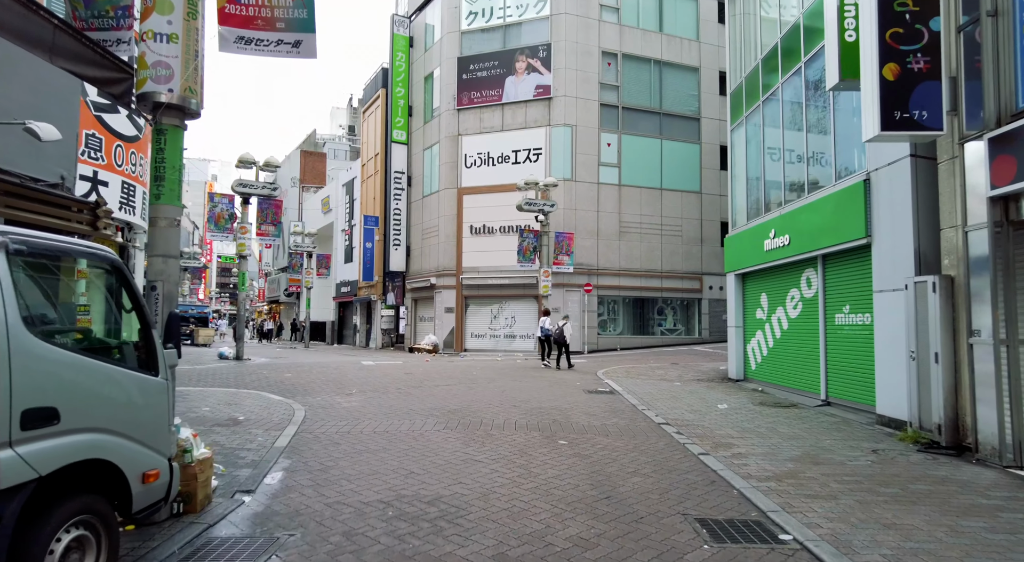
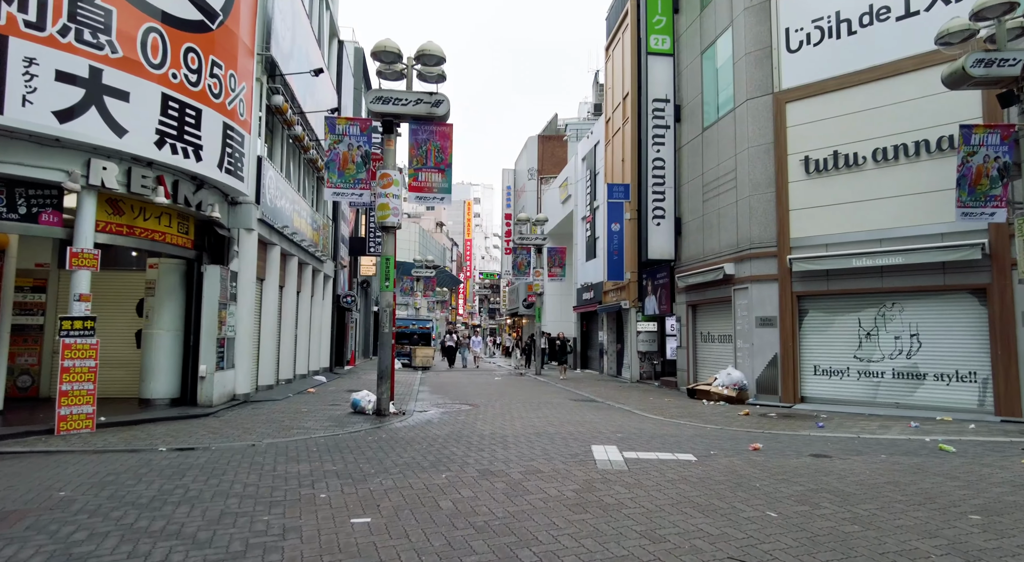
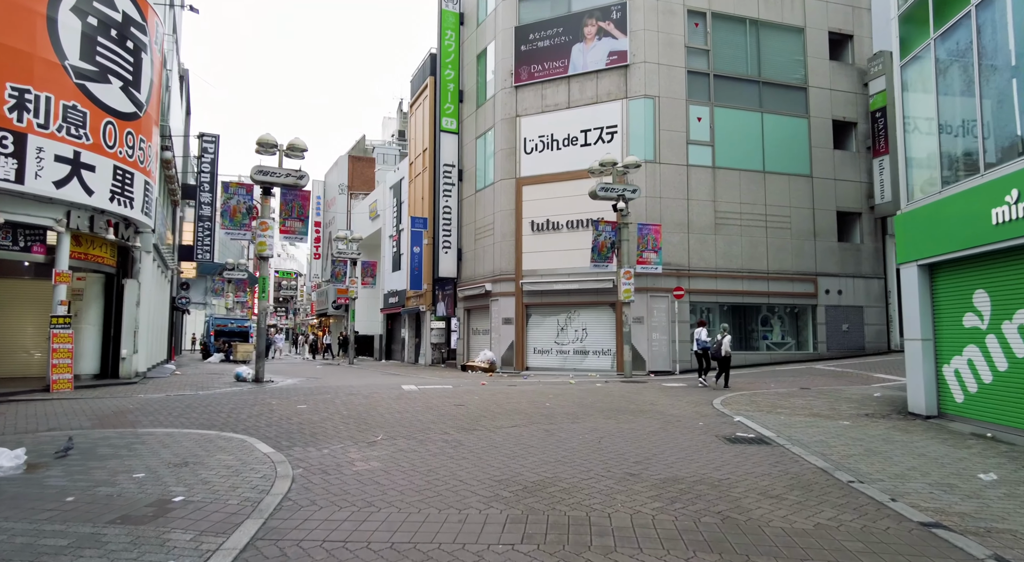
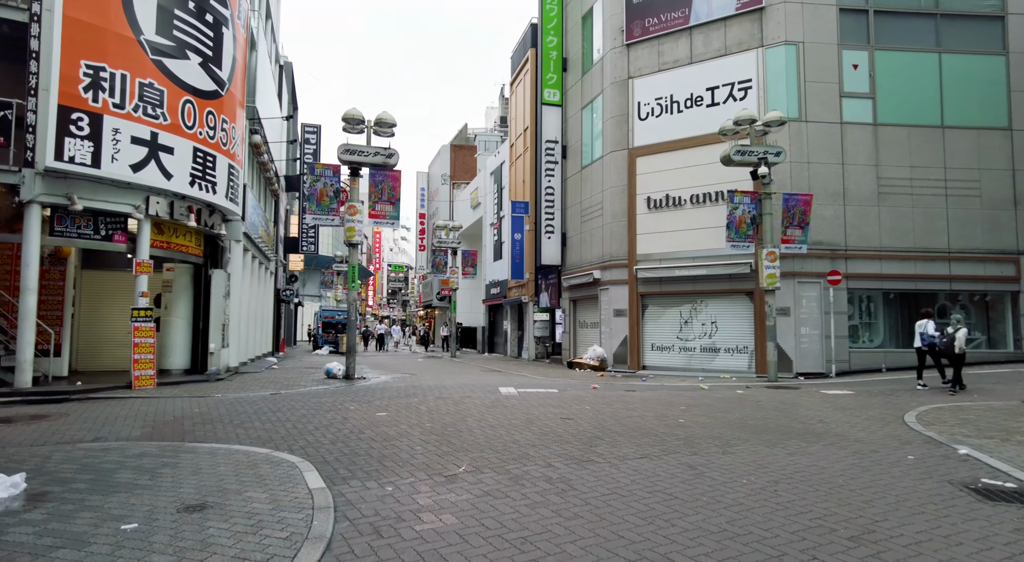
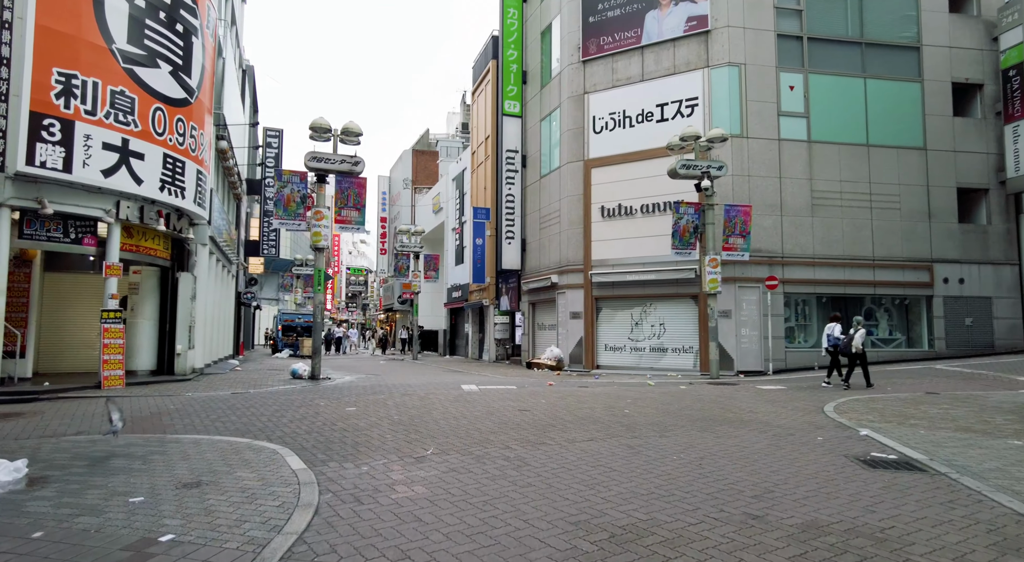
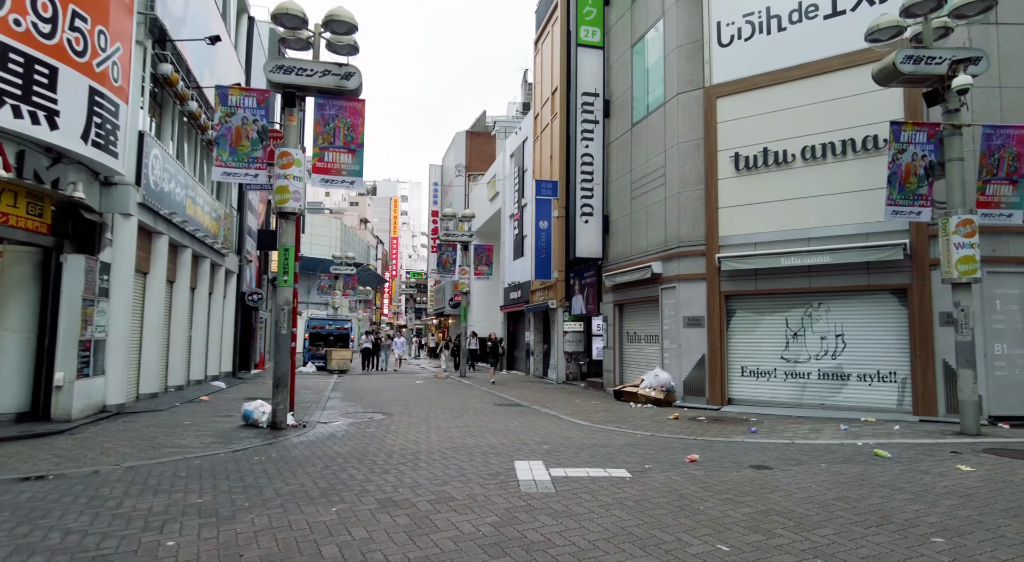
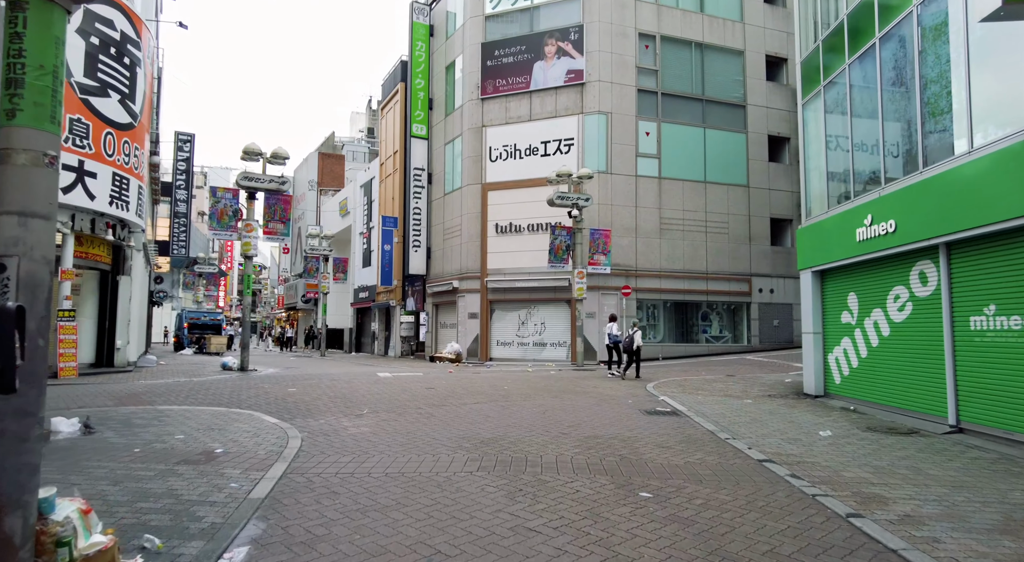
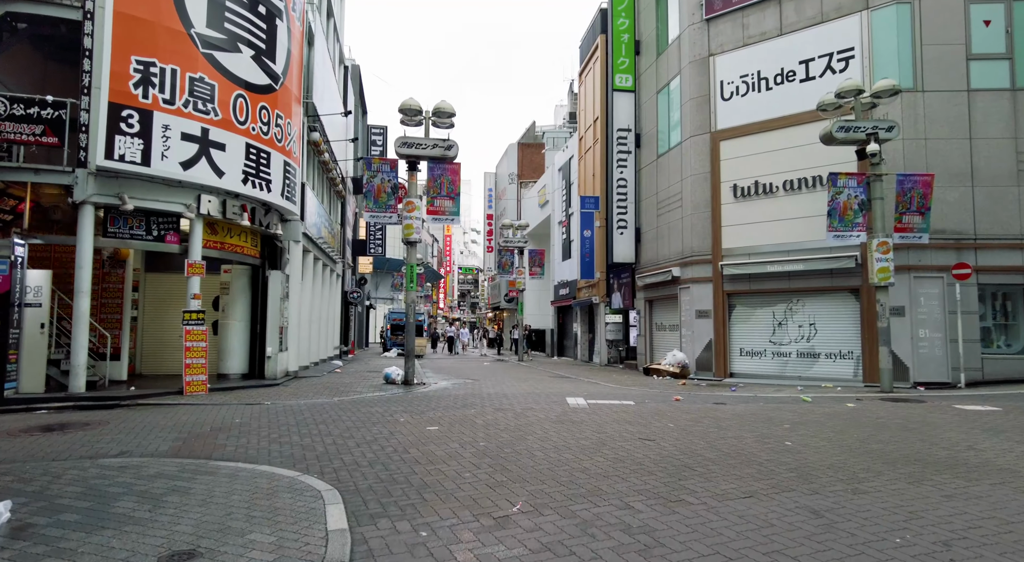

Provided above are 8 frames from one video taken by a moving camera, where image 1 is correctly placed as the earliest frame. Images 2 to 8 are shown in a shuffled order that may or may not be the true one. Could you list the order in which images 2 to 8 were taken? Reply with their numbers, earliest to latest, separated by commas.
7, 3, 5, 4, 8, 2, 6
